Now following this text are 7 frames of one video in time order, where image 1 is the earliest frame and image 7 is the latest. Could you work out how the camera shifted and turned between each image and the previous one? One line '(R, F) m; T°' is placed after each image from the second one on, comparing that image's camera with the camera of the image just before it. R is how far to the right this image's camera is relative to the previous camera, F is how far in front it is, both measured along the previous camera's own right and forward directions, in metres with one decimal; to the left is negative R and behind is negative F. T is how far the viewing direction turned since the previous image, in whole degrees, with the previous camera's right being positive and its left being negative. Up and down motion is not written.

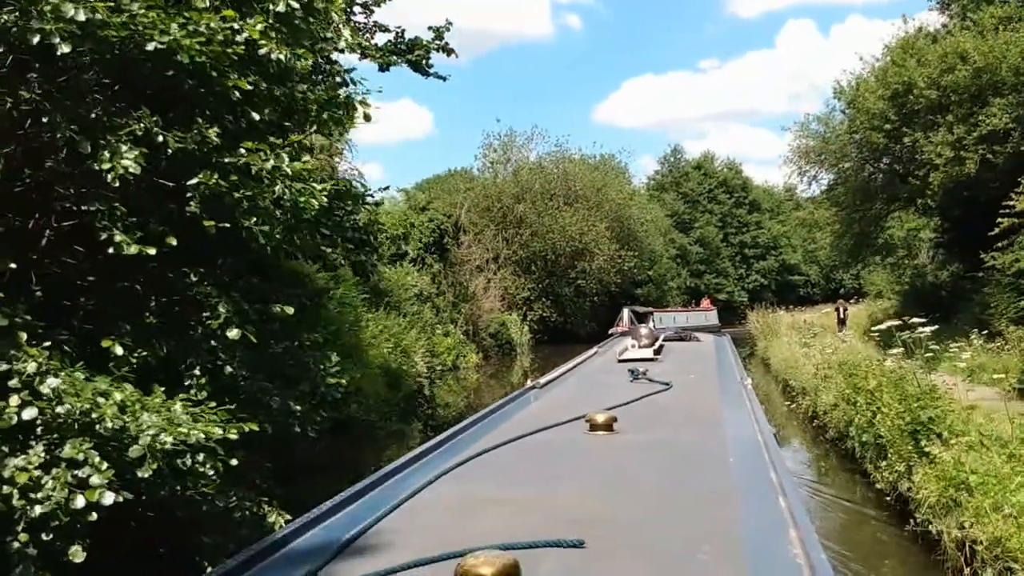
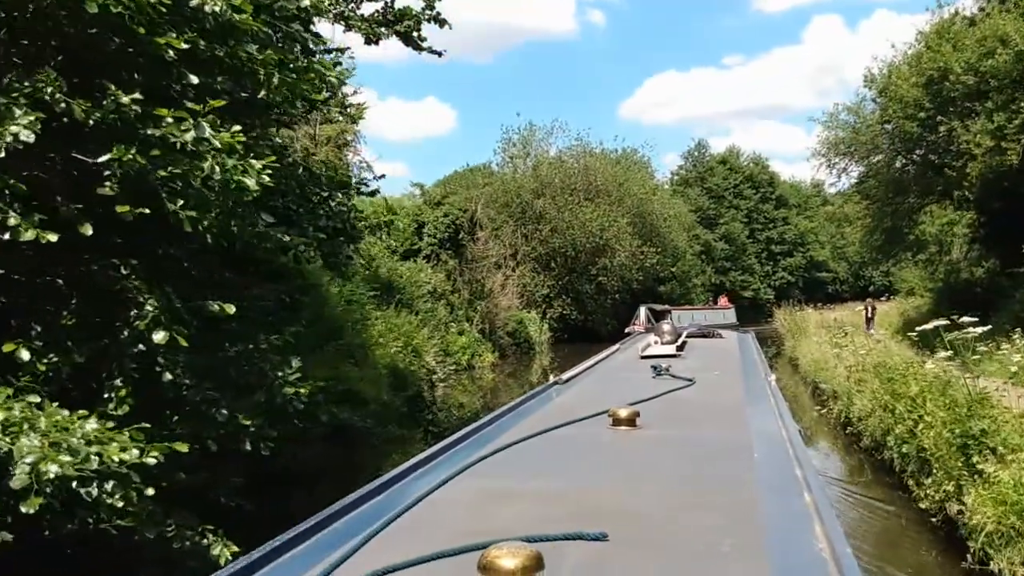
(+0.2, +0.6) m; -2°
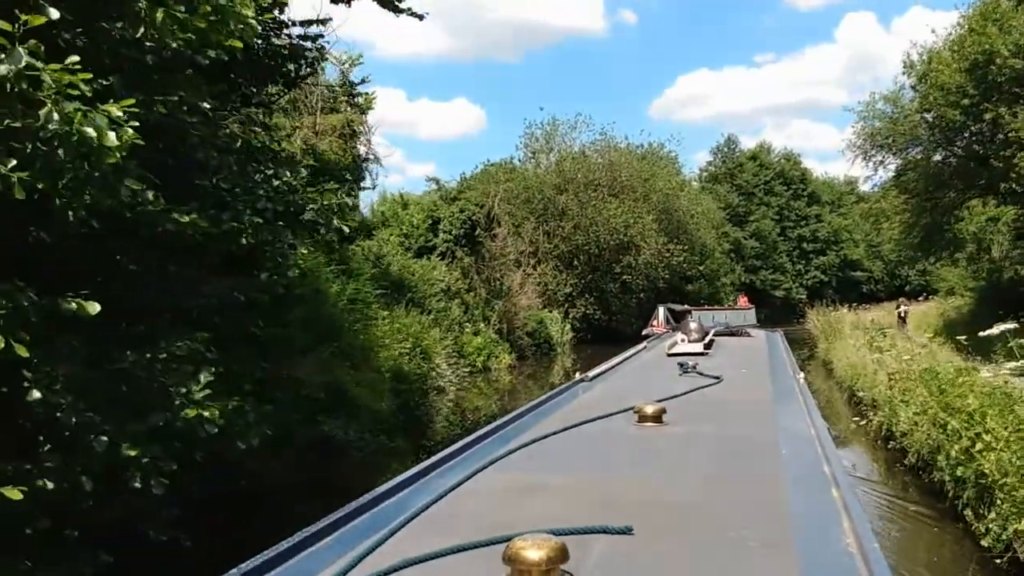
(+0.2, +0.8) m; -2°
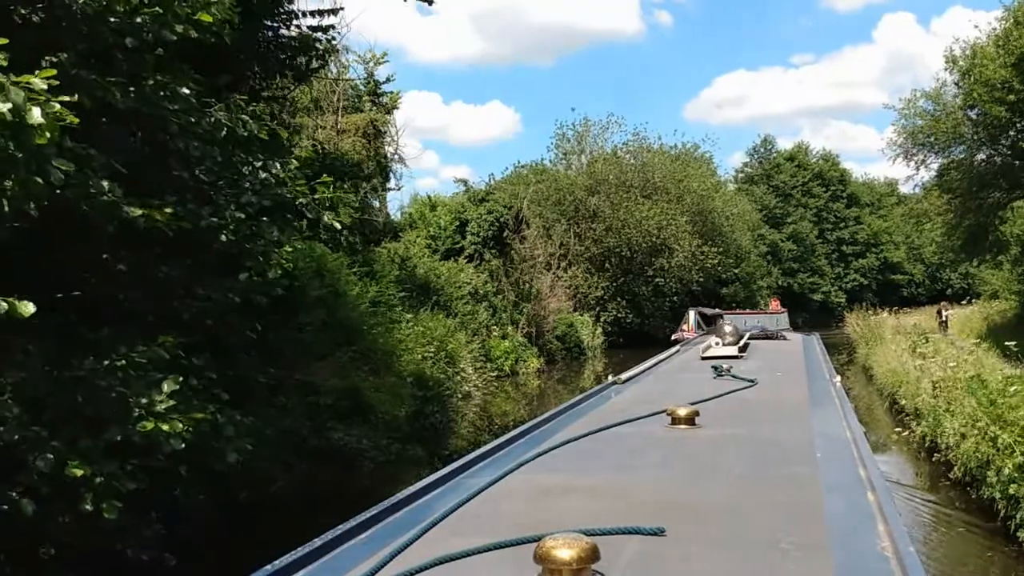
(+0.1, +0.3) m; -2°
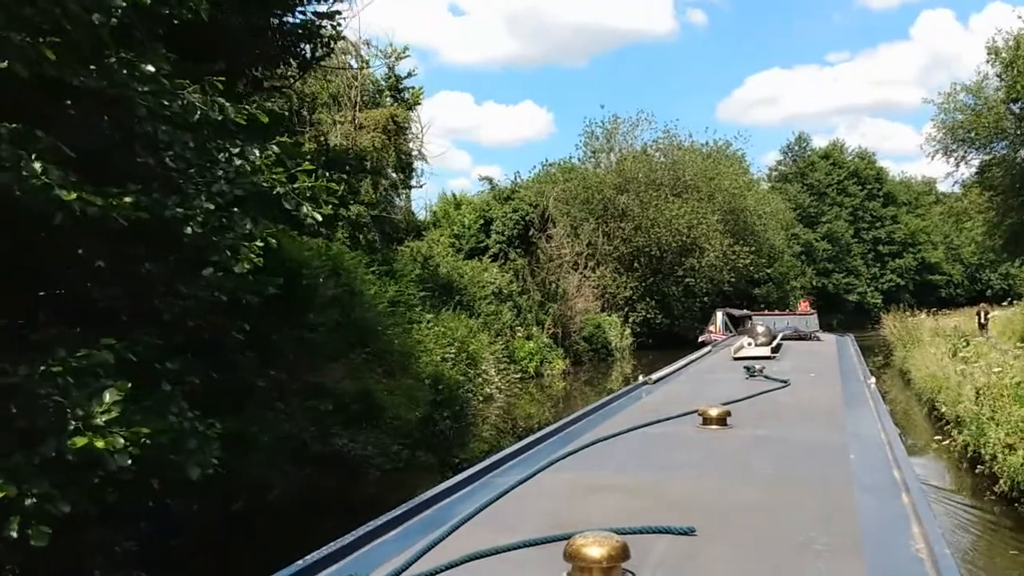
(+0.1, +0.3) m; -2°
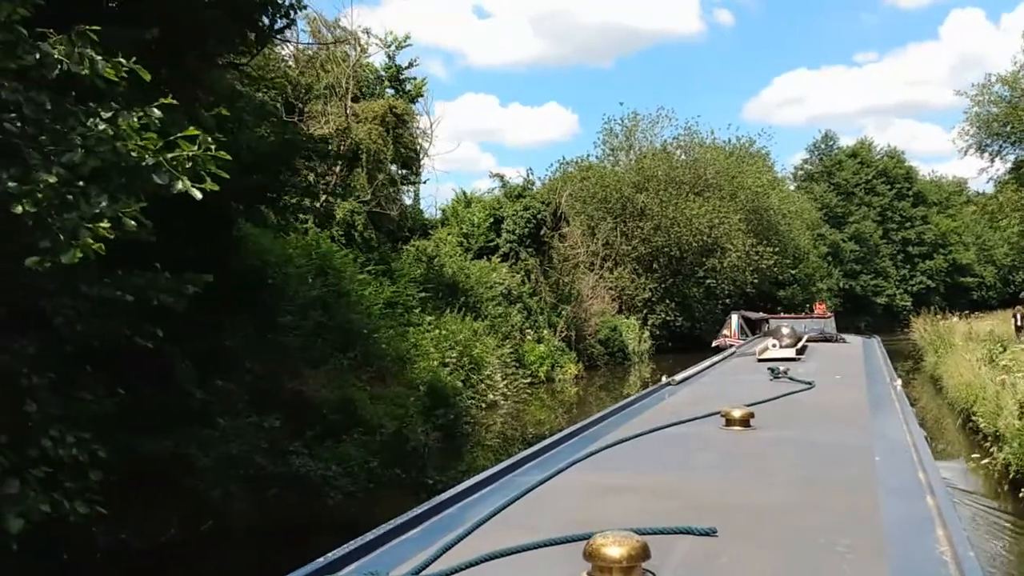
(+0.3, +0.7) m; -2°
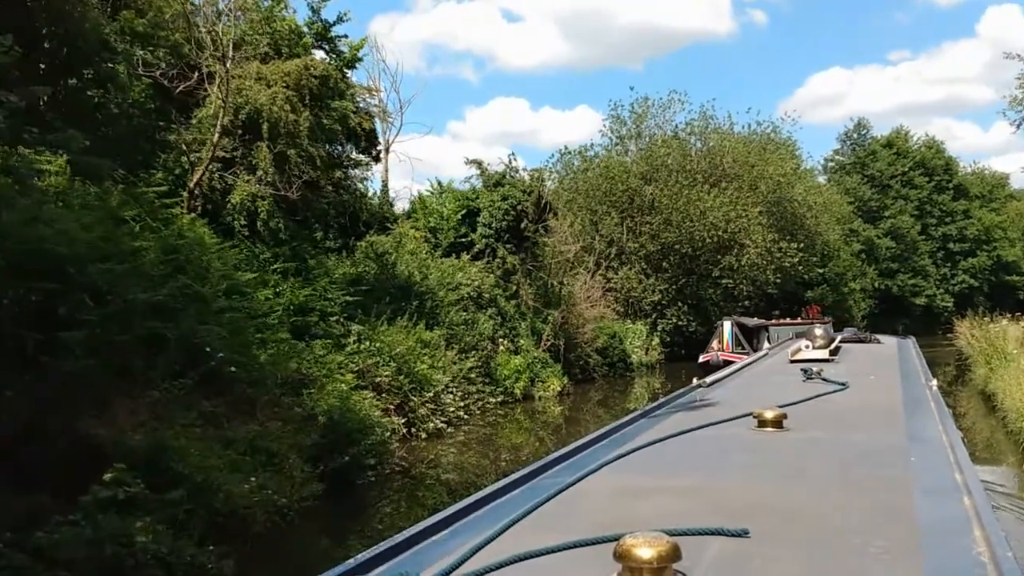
(+0.9, +2.3) m; -2°
